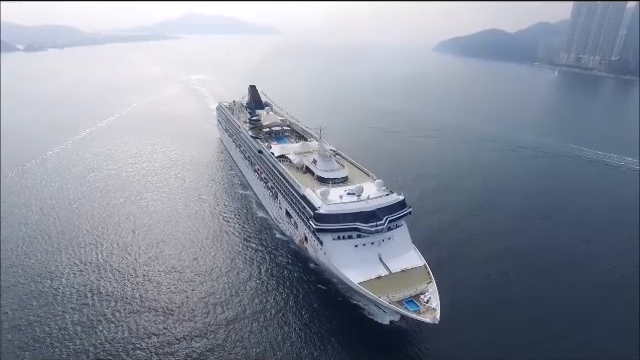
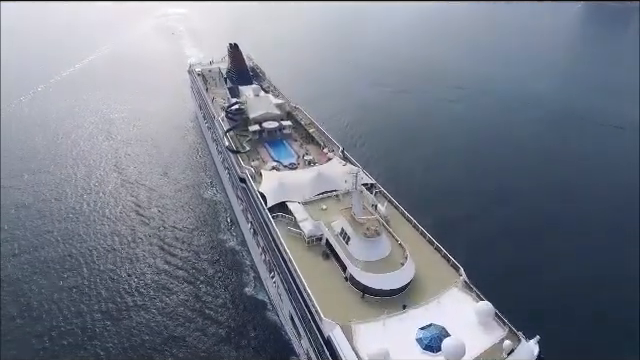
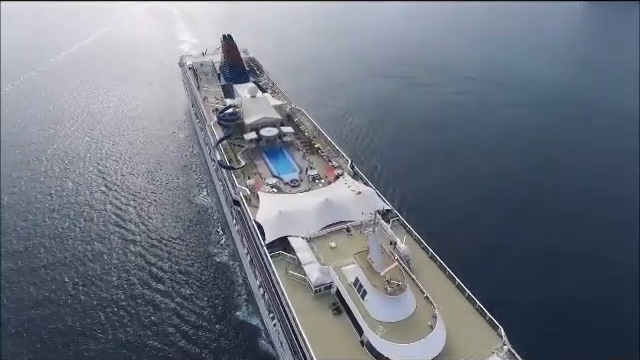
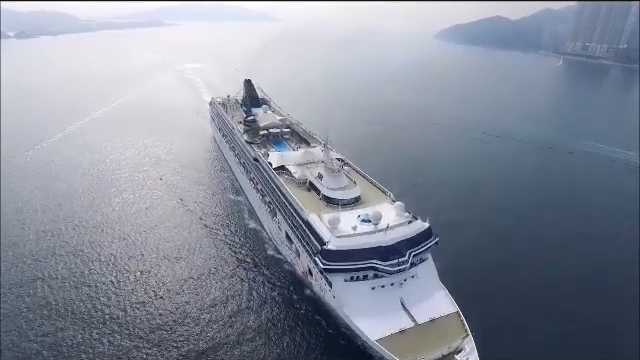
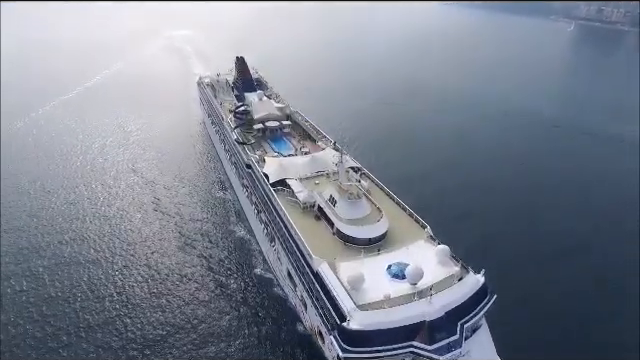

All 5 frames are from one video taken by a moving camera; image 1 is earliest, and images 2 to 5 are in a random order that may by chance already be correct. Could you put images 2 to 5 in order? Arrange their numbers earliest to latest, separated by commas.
4, 5, 2, 3
